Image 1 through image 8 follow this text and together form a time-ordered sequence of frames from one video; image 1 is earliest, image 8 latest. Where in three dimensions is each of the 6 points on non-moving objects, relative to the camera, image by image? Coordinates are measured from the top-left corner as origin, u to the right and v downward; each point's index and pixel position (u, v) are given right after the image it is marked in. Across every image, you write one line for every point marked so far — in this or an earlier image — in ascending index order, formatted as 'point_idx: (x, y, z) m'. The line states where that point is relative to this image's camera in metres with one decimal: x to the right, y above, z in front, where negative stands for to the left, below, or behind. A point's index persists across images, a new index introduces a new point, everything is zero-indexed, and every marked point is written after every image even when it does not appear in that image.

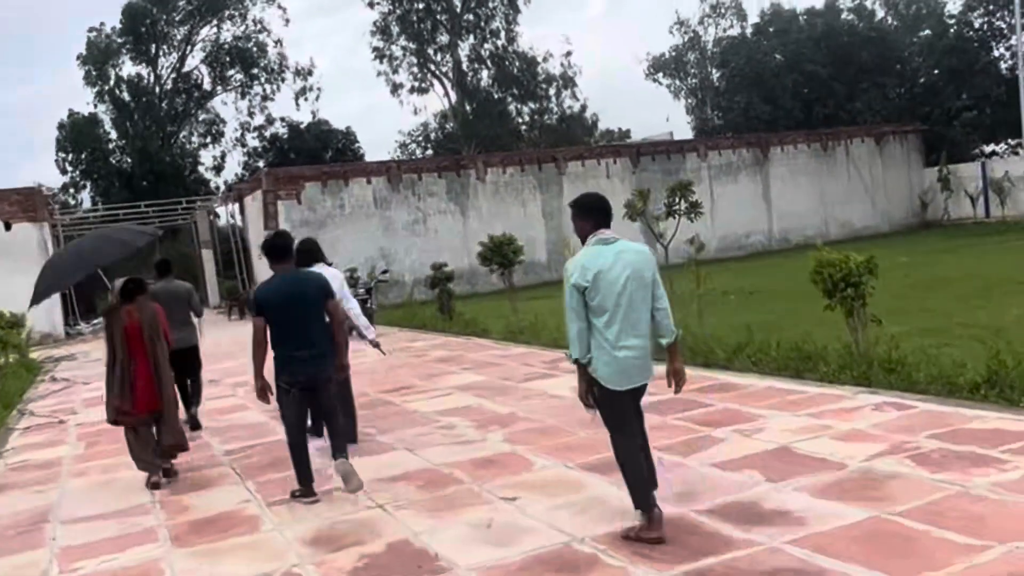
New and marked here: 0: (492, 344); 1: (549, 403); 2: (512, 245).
0: (-0.3, -0.7, +12.7) m
1: (+0.3, -0.9, +7.6) m
2: (0.0, +0.5, +12.6) m
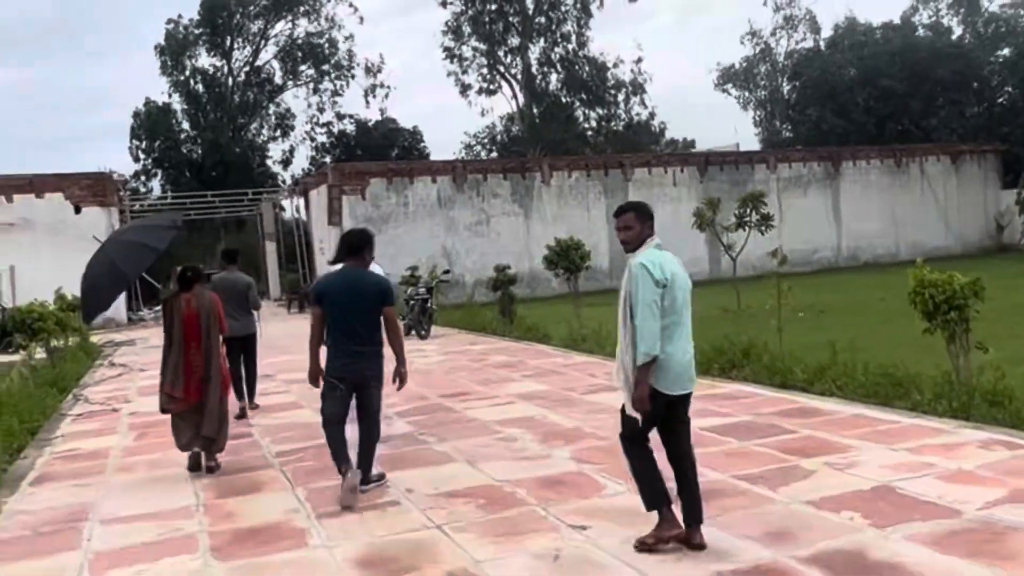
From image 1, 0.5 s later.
0: (+0.4, -0.7, +12.3) m
1: (+0.7, -0.9, +7.2) m
2: (+0.8, +0.4, +12.2) m
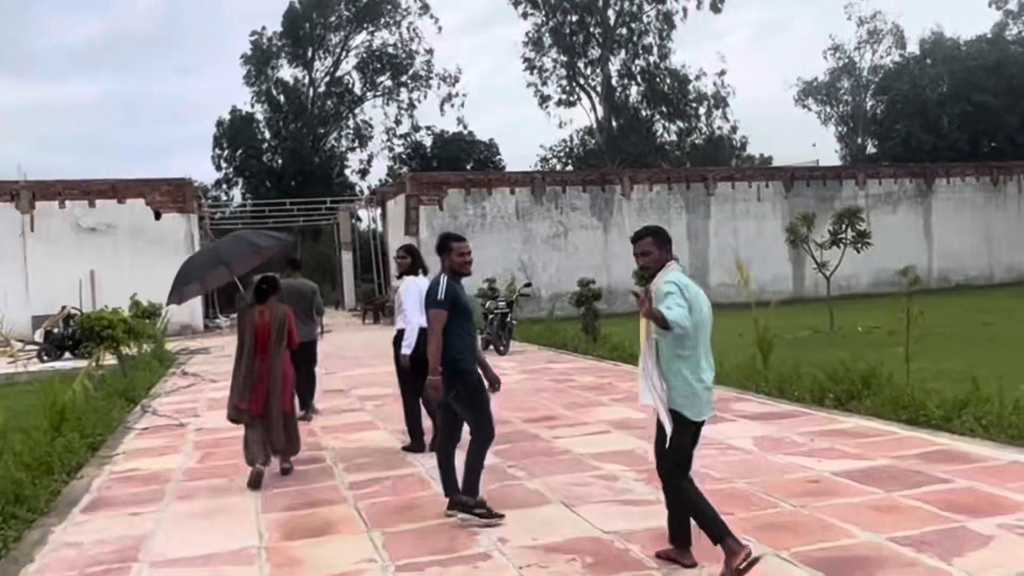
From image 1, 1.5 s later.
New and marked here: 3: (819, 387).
0: (+1.4, -0.9, +11.5) m
1: (+1.3, -1.0, +6.4) m
2: (+1.8, +0.2, +11.4) m
3: (+2.6, -0.8, +8.7) m
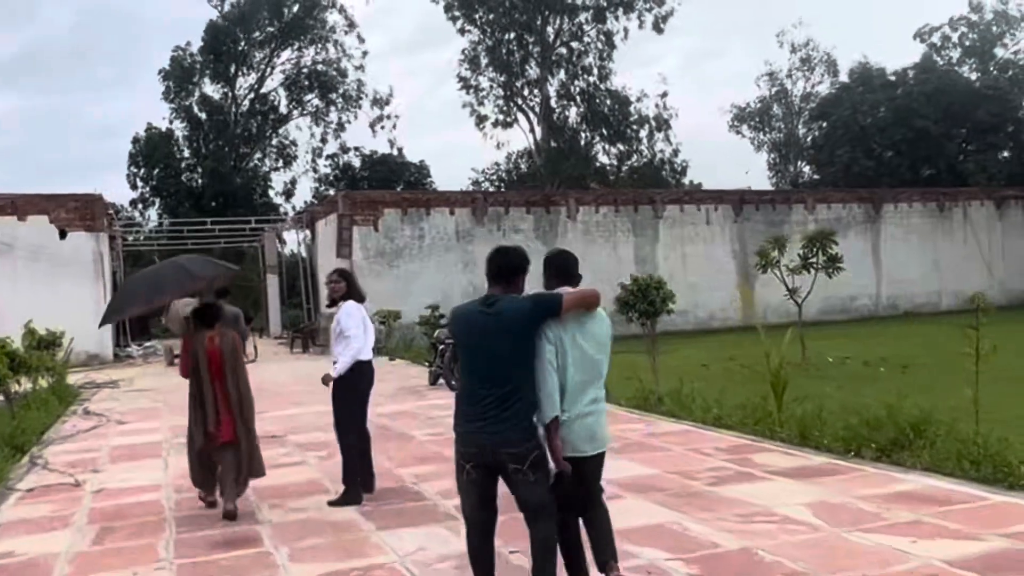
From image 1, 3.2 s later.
0: (+1.0, -1.2, +10.0) m
1: (+1.4, -1.2, +4.9) m
2: (+1.4, 0.0, +10.0) m
3: (+2.4, -1.0, +7.3) m
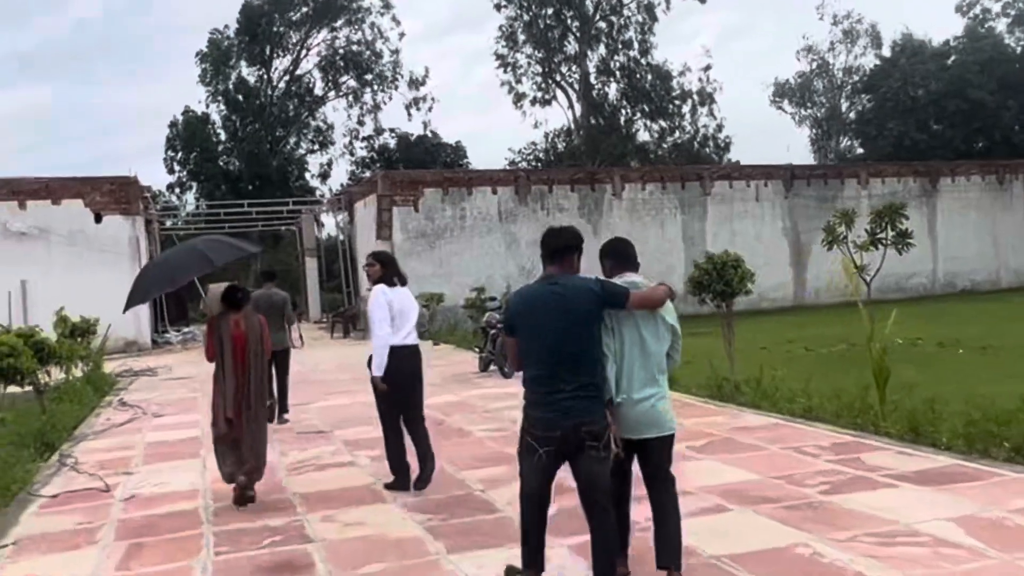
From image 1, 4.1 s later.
0: (+1.6, -1.0, +9.2) m
1: (+1.8, -1.1, +4.1) m
2: (+2.0, +0.2, +9.1) m
3: (+2.9, -0.9, +6.4) m
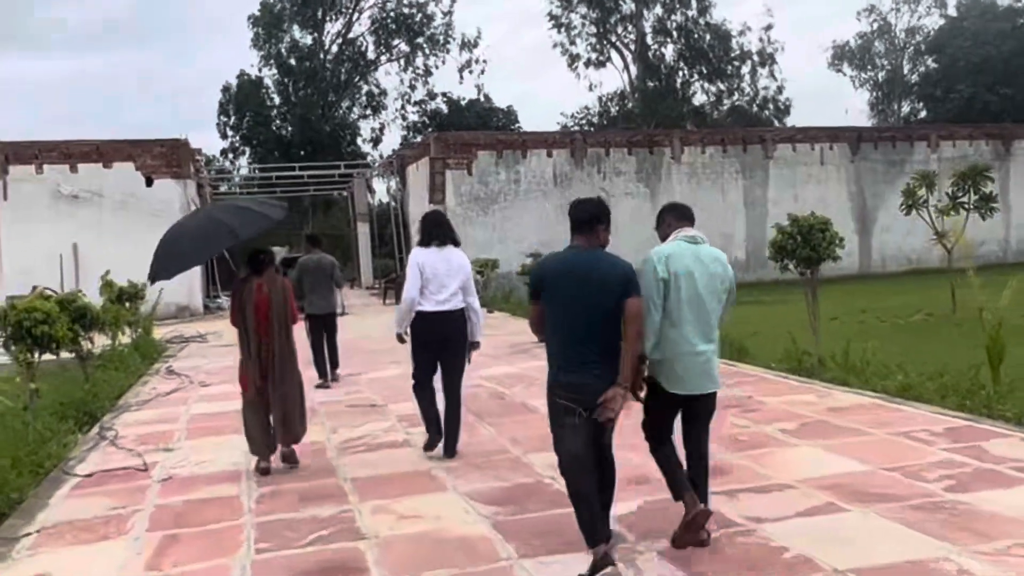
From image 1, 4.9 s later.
0: (+2.1, -0.7, +8.5) m
1: (+2.0, -1.0, +3.3) m
2: (+2.5, +0.4, +8.3) m
3: (+3.3, -0.7, +5.6) m
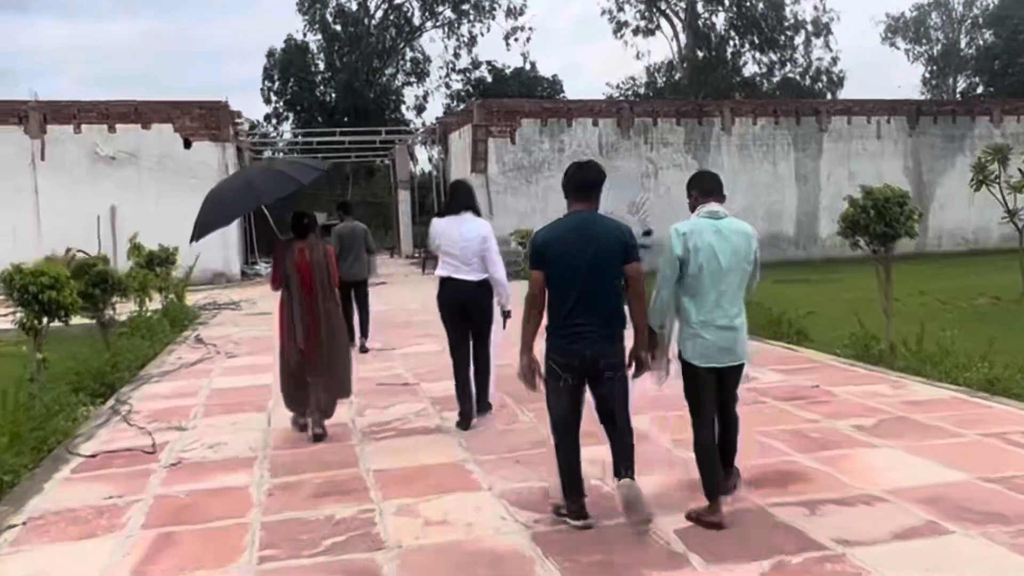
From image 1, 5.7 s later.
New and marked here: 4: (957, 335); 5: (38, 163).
0: (+2.5, -0.6, +7.8) m
1: (+2.2, -1.0, +2.7) m
2: (+2.9, +0.6, +7.6) m
3: (+3.5, -0.6, +4.9) m
4: (+3.6, -0.4, +8.5) m
5: (-9.1, +2.4, +19.9) m
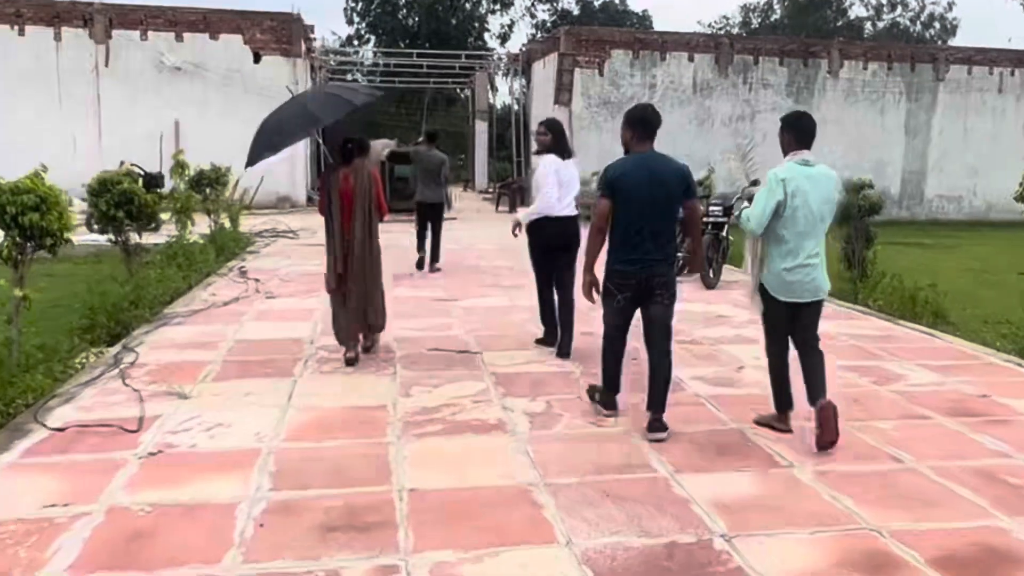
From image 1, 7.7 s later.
0: (+3.0, -0.5, +6.2) m
1: (+2.3, -1.1, +1.2) m
2: (+3.4, +0.7, +5.9) m
3: (+3.8, -0.8, +3.3) m
4: (+4.2, -0.3, +6.9) m
5: (-7.5, +4.0, +18.9) m
